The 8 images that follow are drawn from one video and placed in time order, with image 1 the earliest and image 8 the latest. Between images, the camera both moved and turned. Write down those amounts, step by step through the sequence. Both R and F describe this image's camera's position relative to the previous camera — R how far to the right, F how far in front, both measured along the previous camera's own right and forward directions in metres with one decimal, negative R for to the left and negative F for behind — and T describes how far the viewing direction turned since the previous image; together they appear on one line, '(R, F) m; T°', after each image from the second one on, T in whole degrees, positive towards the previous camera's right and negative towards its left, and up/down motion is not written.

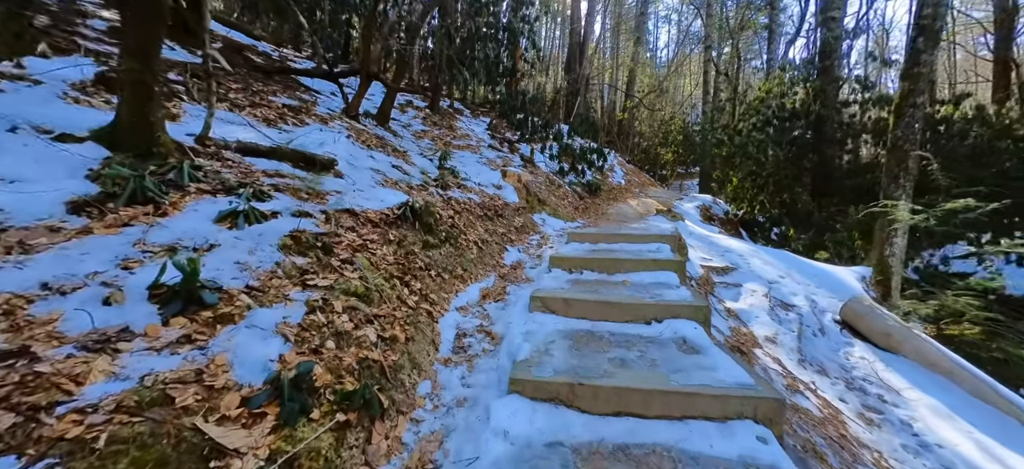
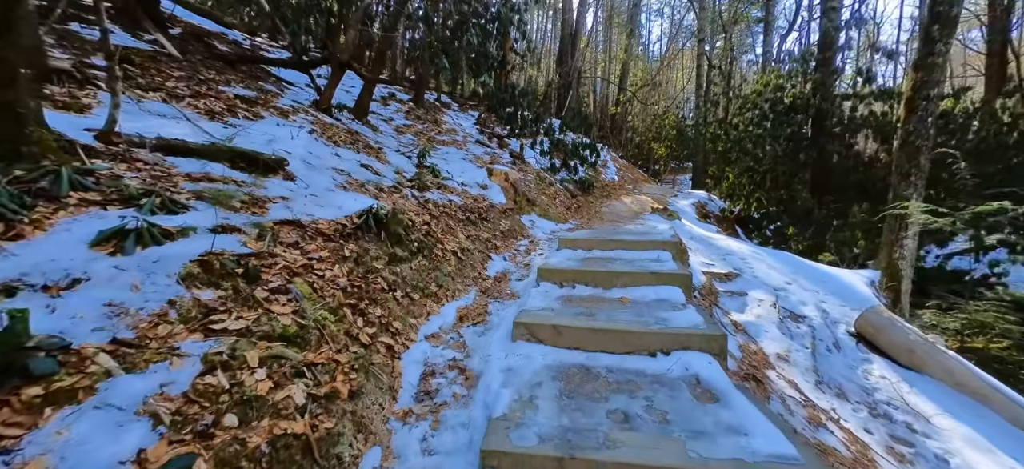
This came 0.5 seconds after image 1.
(+0.1, +0.5) m; +1°
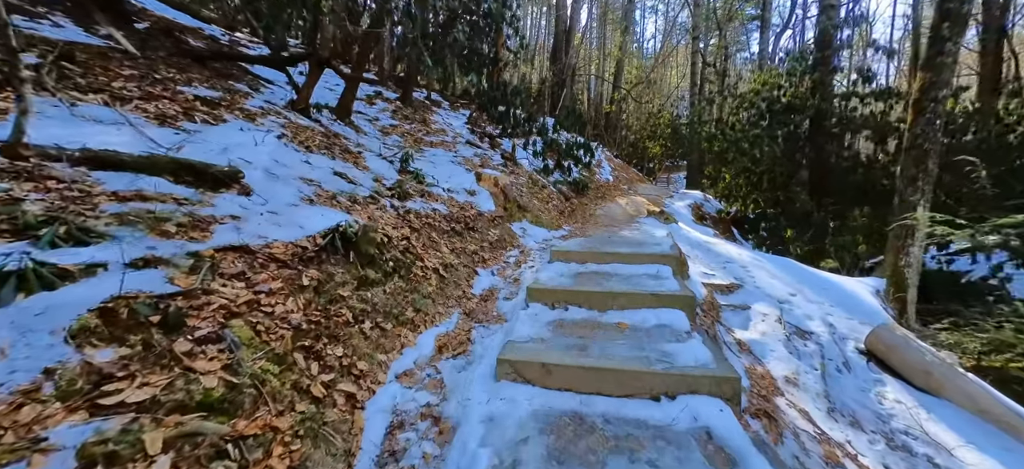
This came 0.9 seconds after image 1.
(+0.1, +0.3) m; +1°
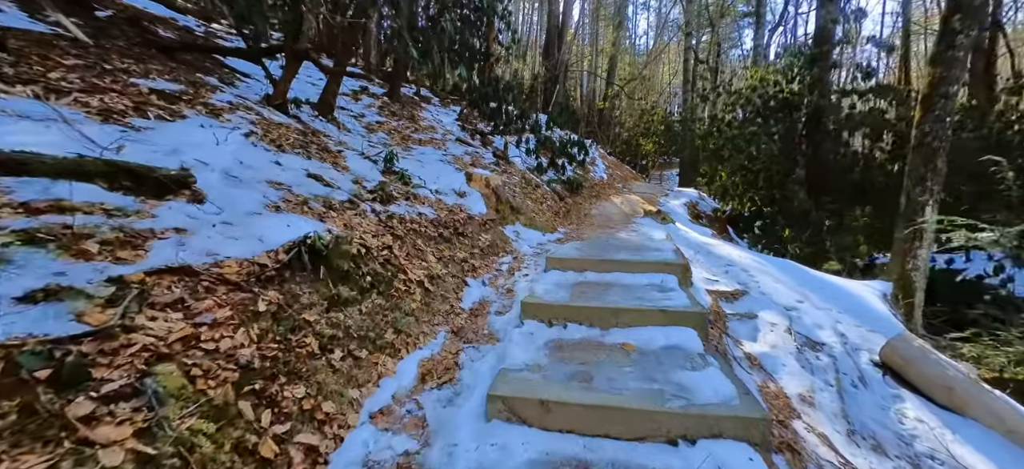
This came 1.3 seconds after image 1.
(0.0, +0.3) m; +1°
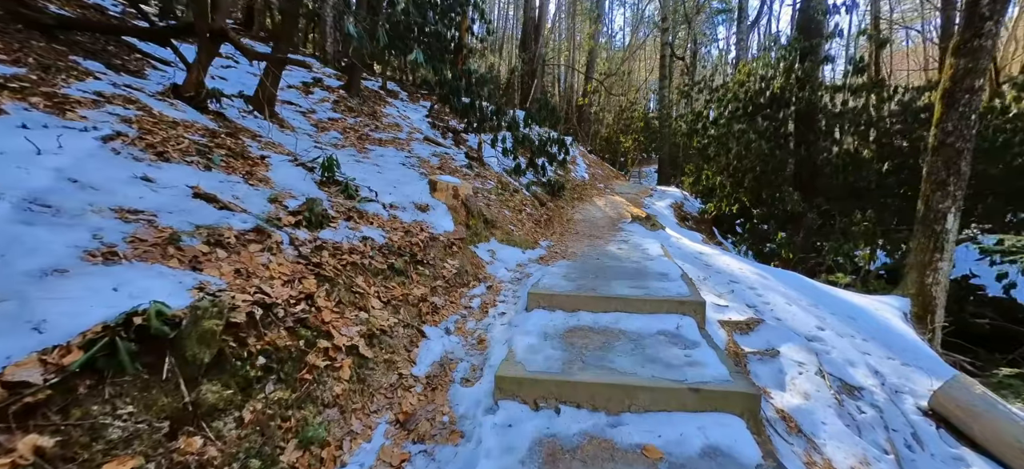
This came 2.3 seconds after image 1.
(+0.1, +0.9) m; +3°
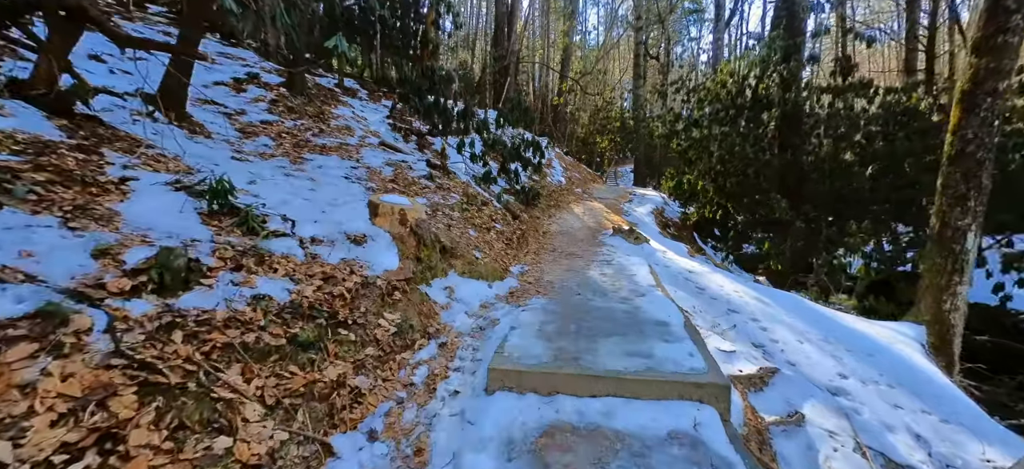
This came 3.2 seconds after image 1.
(+0.1, +0.9) m; +3°
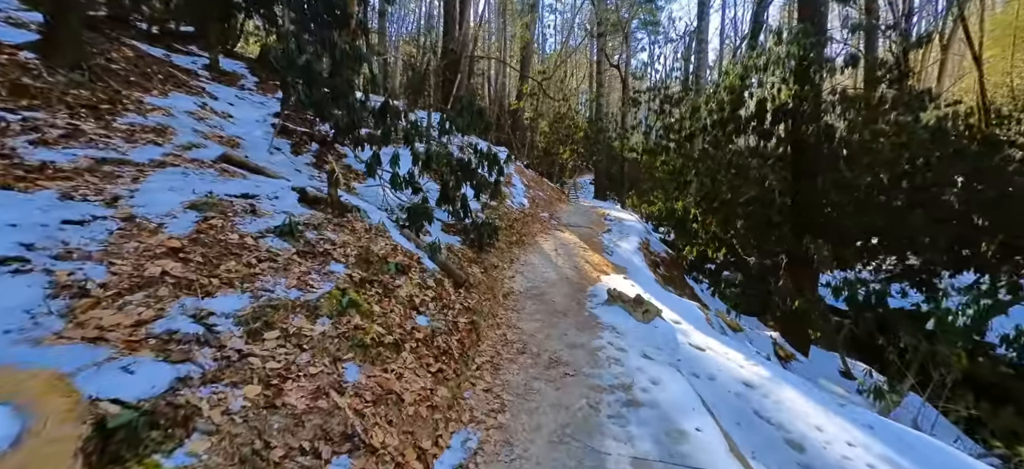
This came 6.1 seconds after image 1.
(+0.1, +2.8) m; +6°
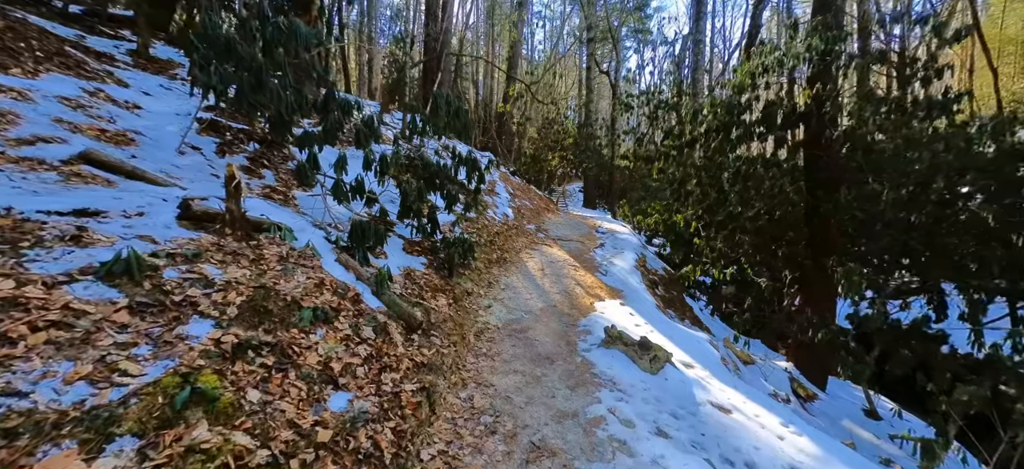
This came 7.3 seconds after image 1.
(+0.1, +1.1) m; +2°
